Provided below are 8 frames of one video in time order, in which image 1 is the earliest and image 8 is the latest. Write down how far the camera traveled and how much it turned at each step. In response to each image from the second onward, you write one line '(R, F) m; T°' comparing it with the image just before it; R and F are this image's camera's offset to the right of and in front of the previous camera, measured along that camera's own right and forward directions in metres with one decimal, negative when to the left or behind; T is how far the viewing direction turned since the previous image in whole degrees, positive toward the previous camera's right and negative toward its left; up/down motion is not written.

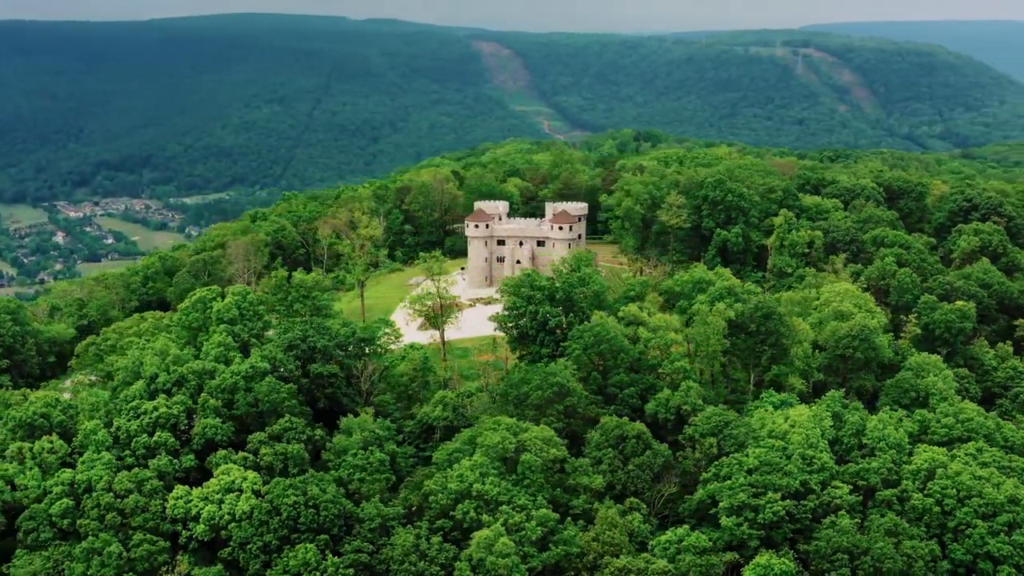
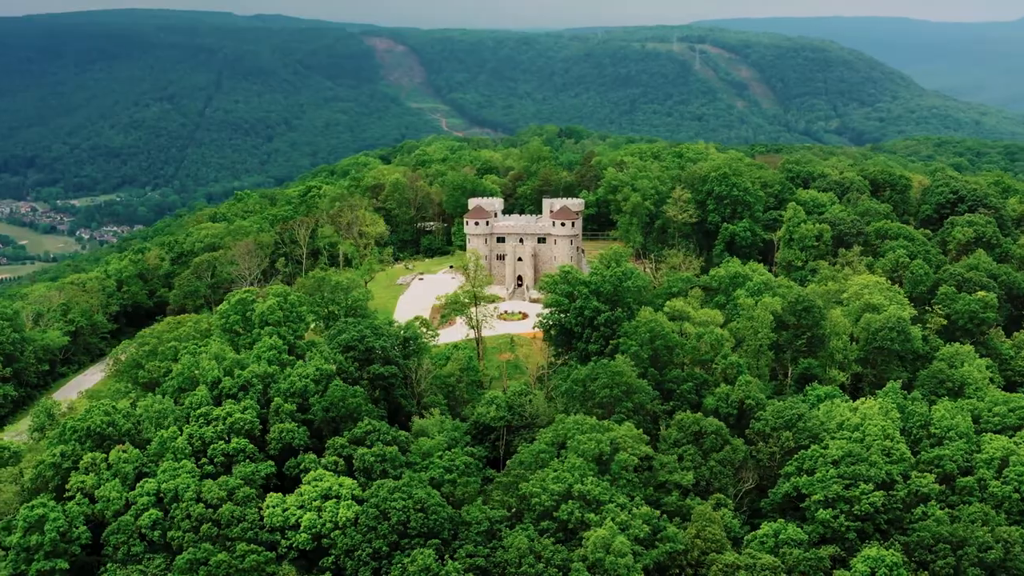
(-7.0, +0.9) m; +5°
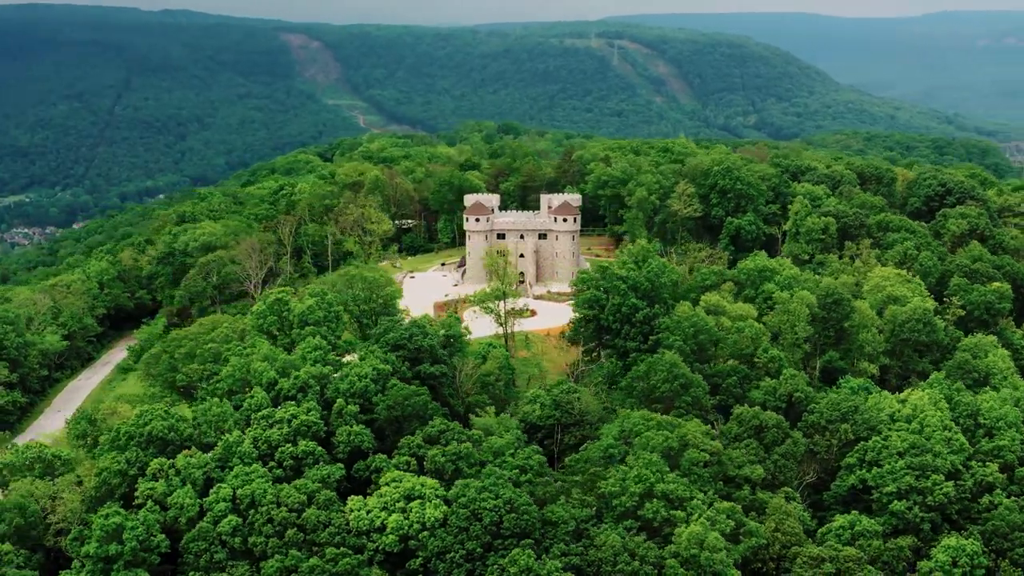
(-5.6, +0.7) m; +4°
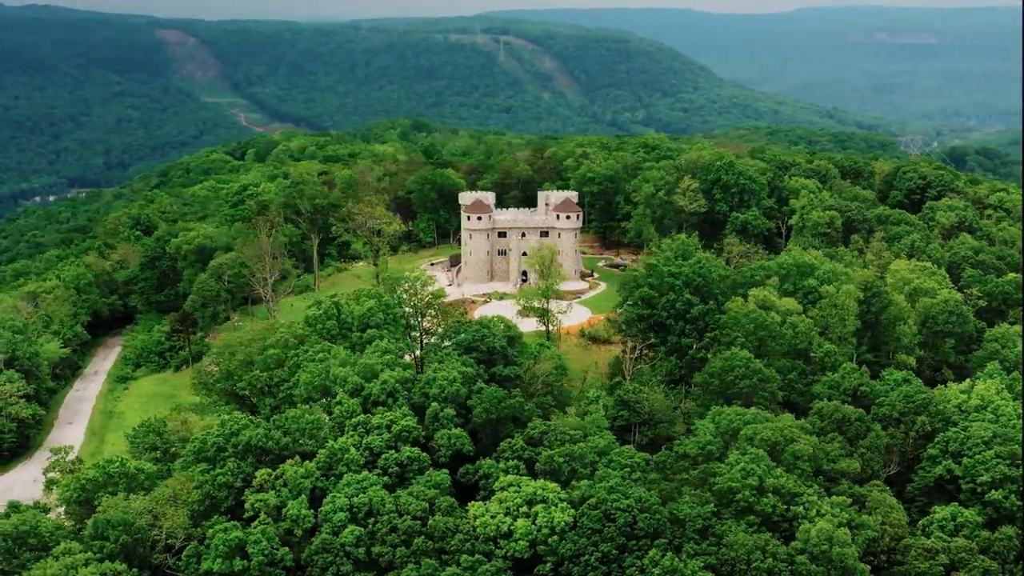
(-7.8, +1.0) m; +5°
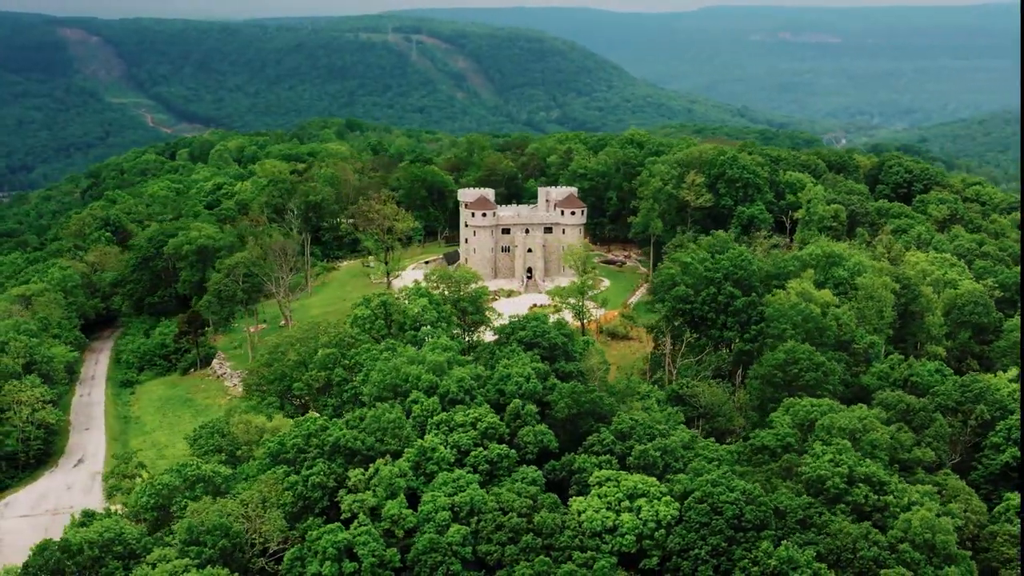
(-6.1, +0.7) m; +4°
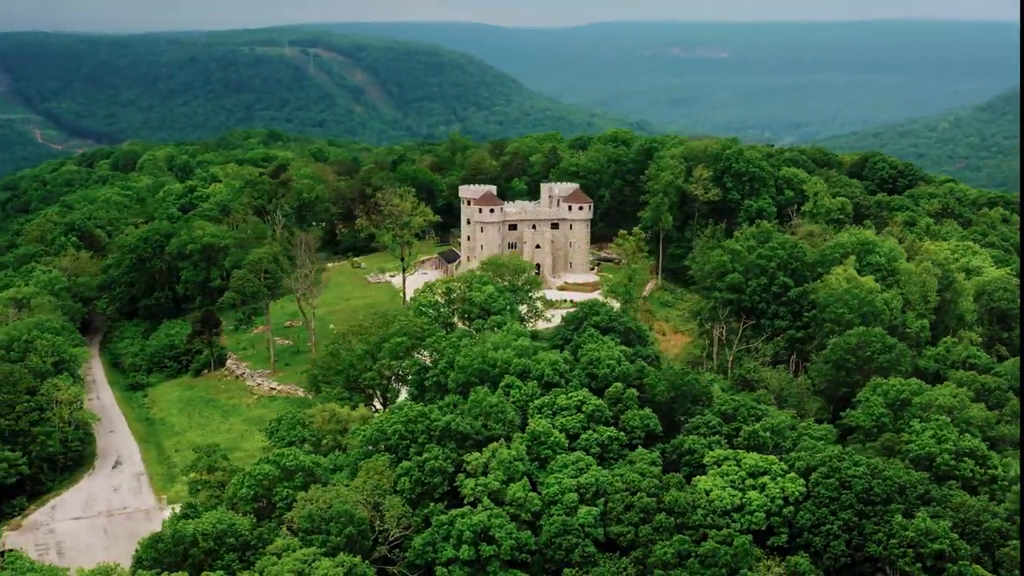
(-7.2, +1.2) m; +5°
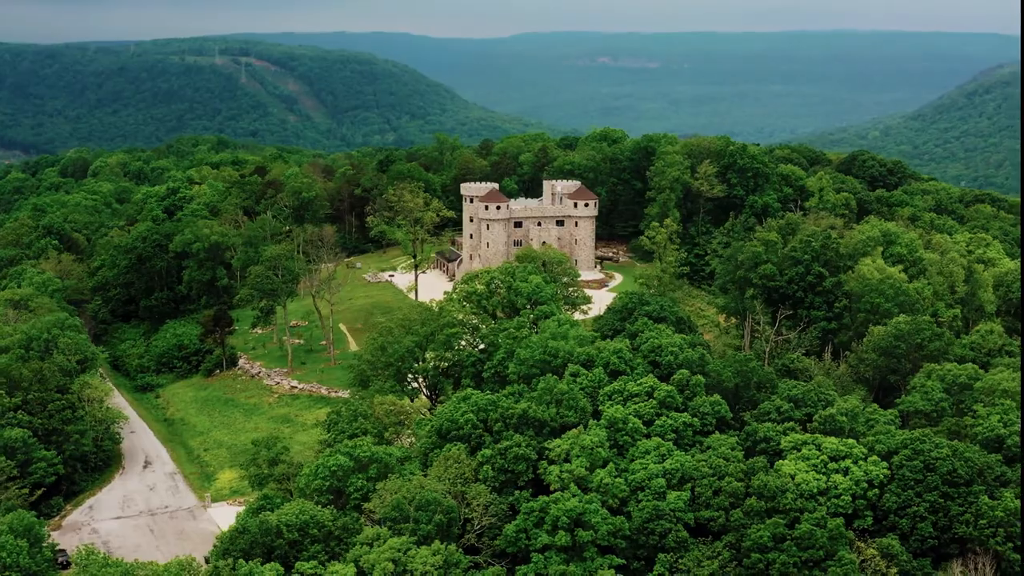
(-4.7, +0.7) m; +3°
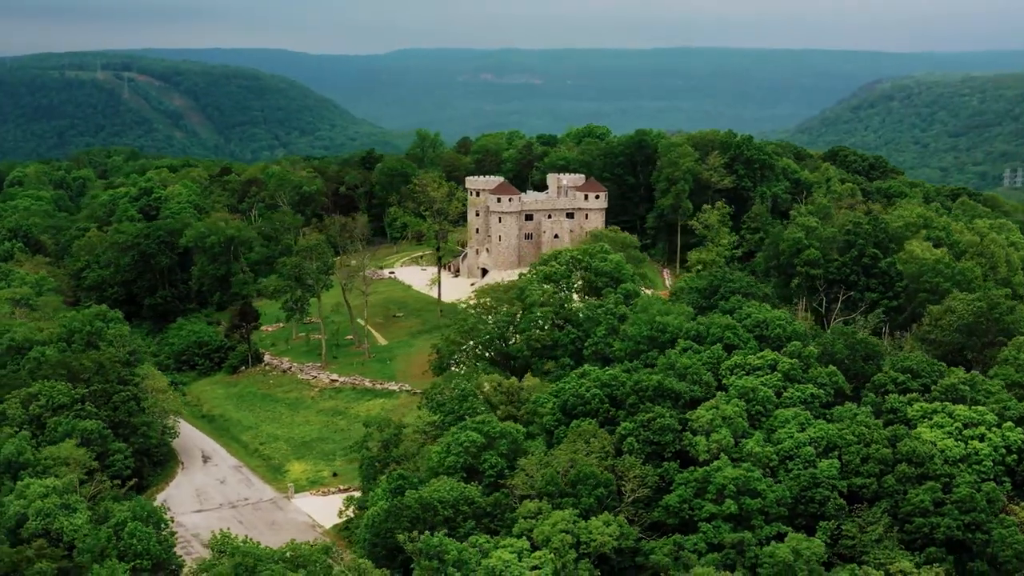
(-7.9, +1.3) m; +5°
